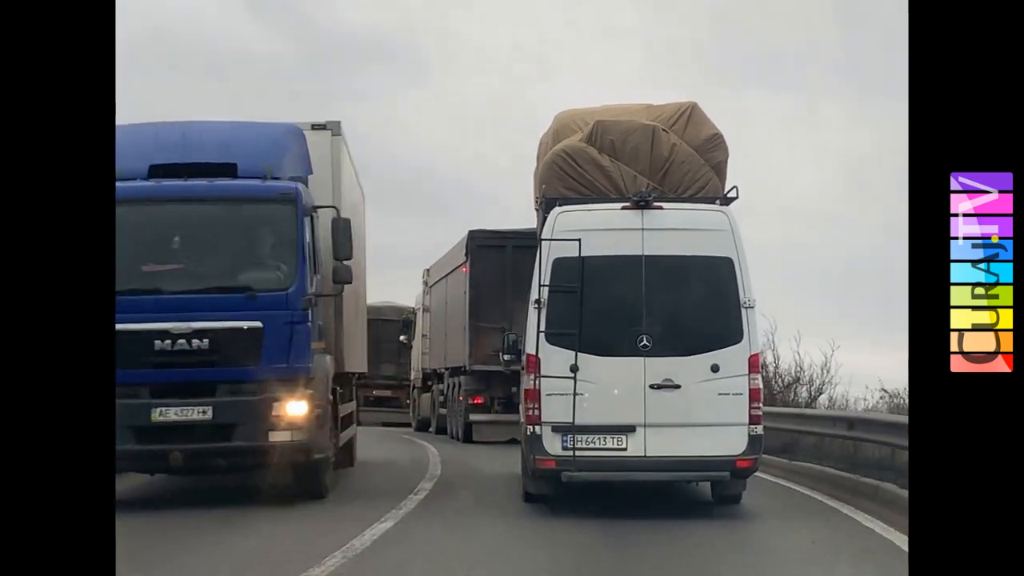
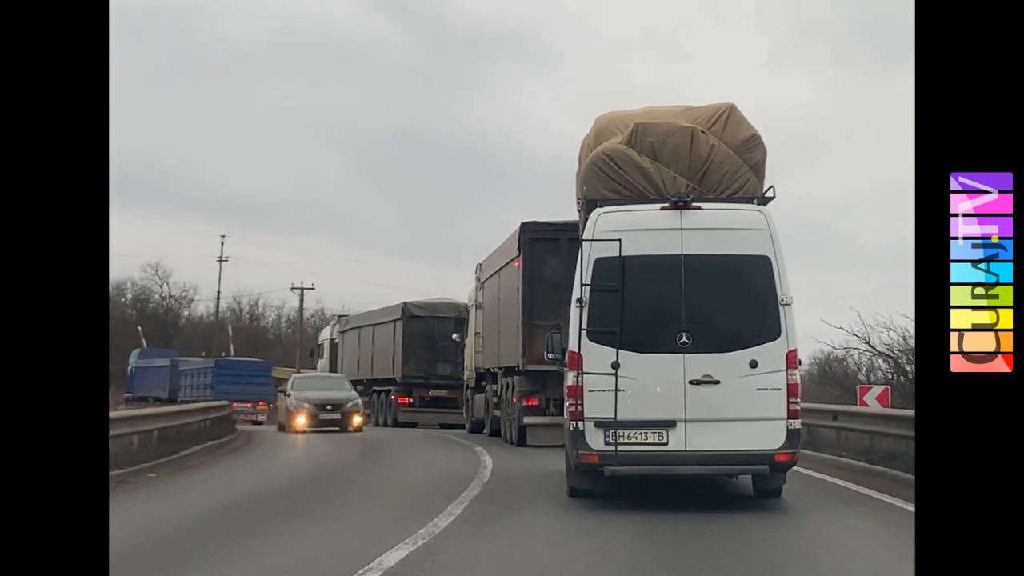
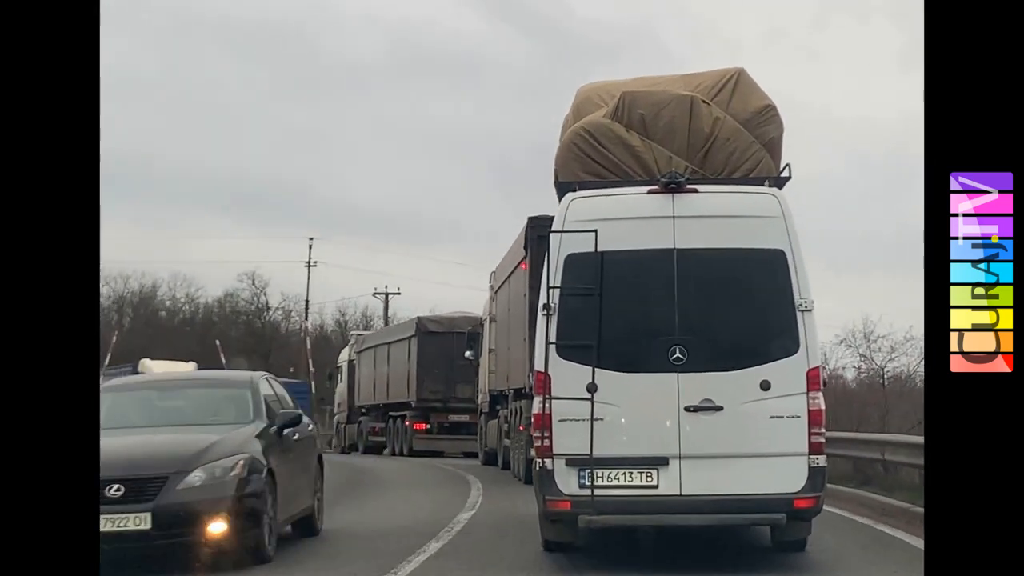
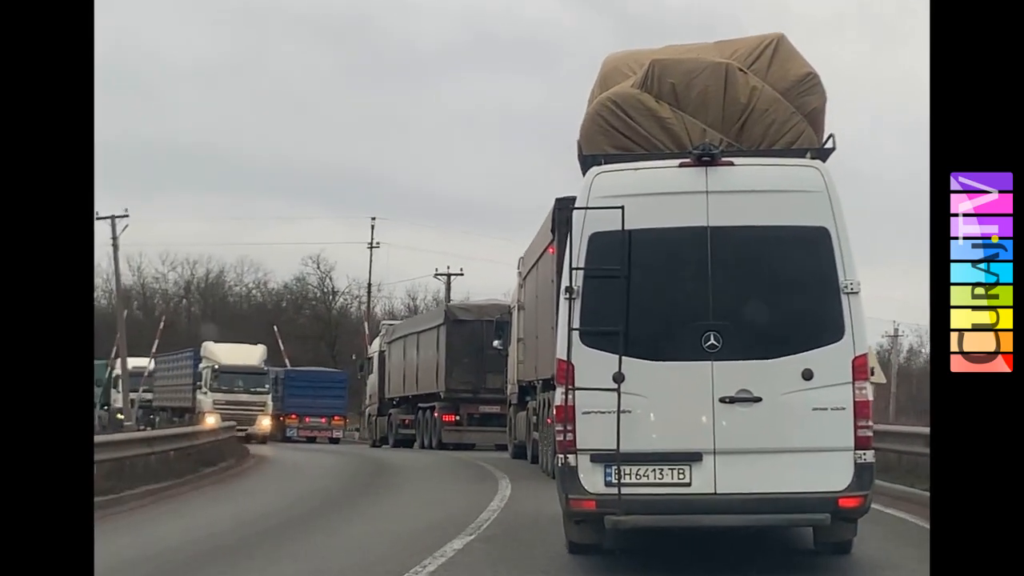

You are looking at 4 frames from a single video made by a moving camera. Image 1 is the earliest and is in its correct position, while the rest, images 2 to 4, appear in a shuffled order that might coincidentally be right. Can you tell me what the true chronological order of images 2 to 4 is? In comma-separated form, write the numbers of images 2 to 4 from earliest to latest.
2, 3, 4
